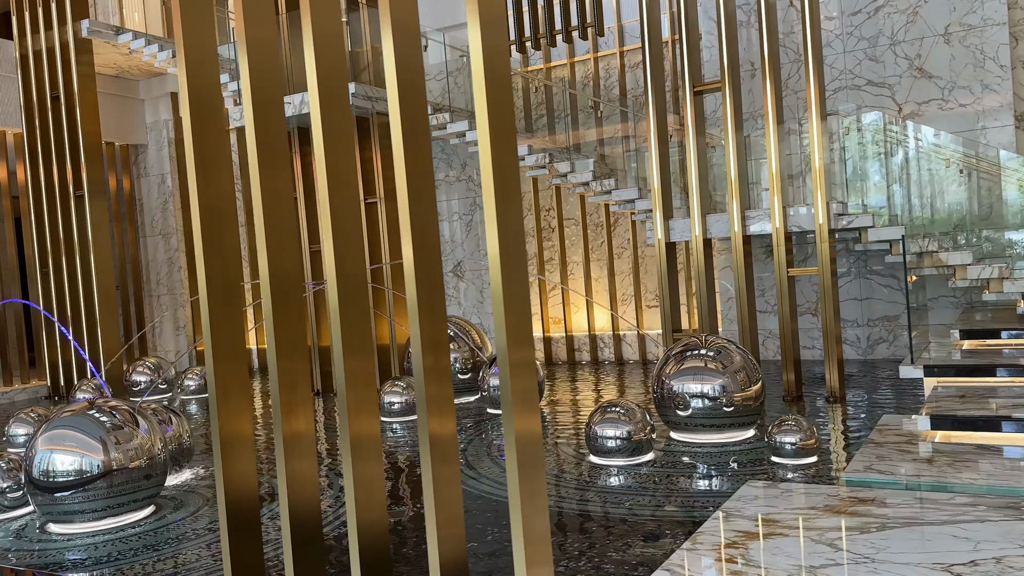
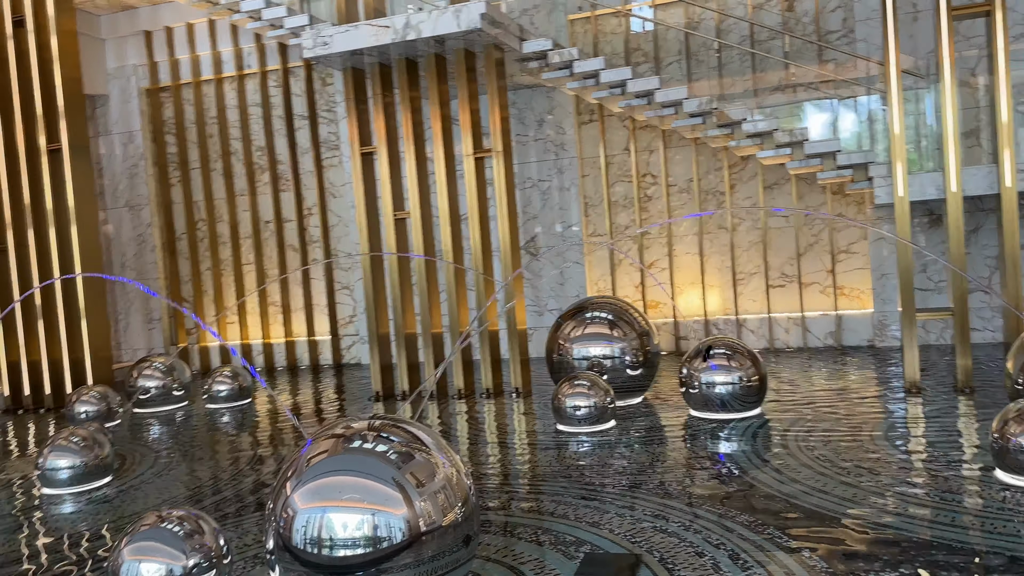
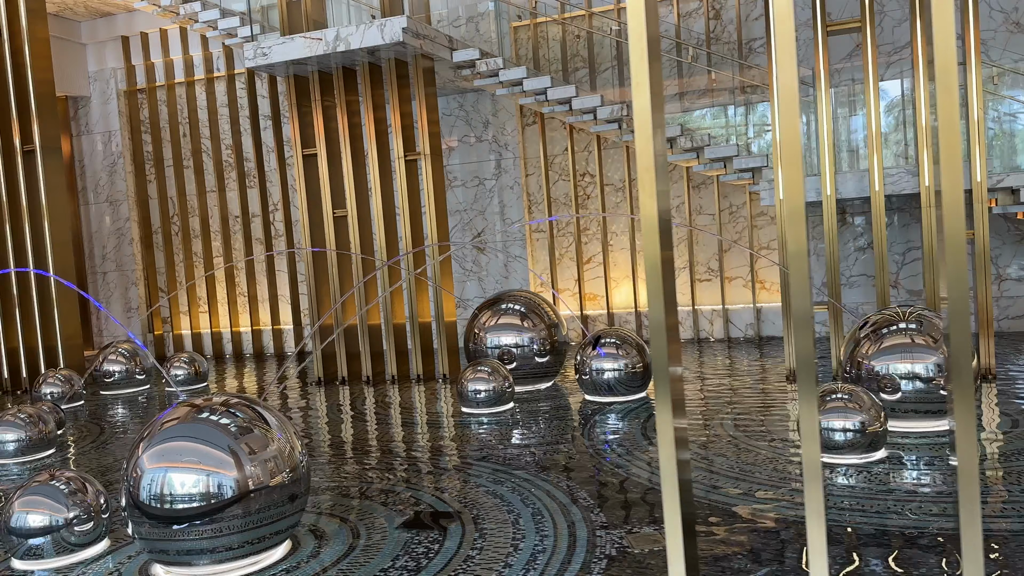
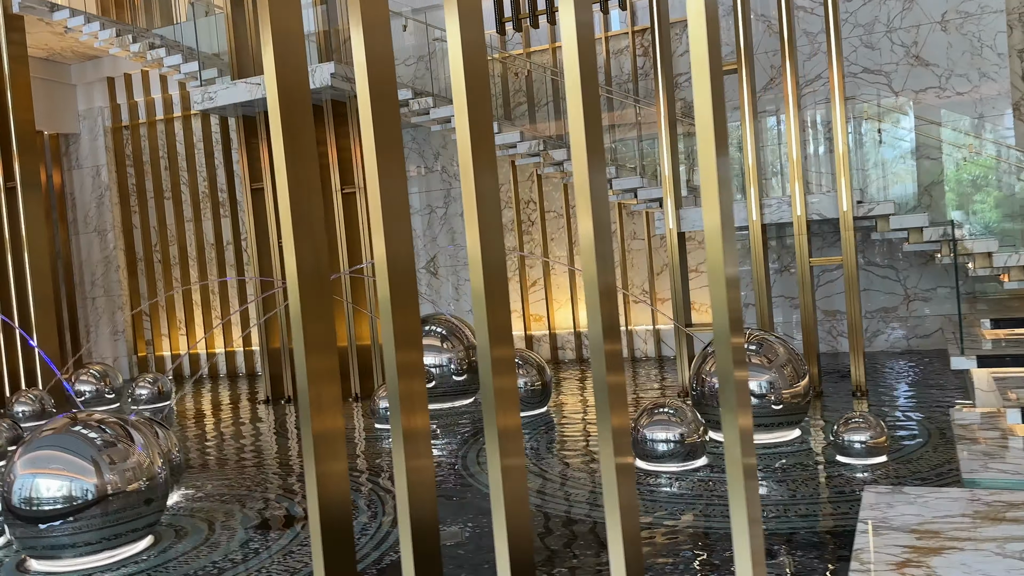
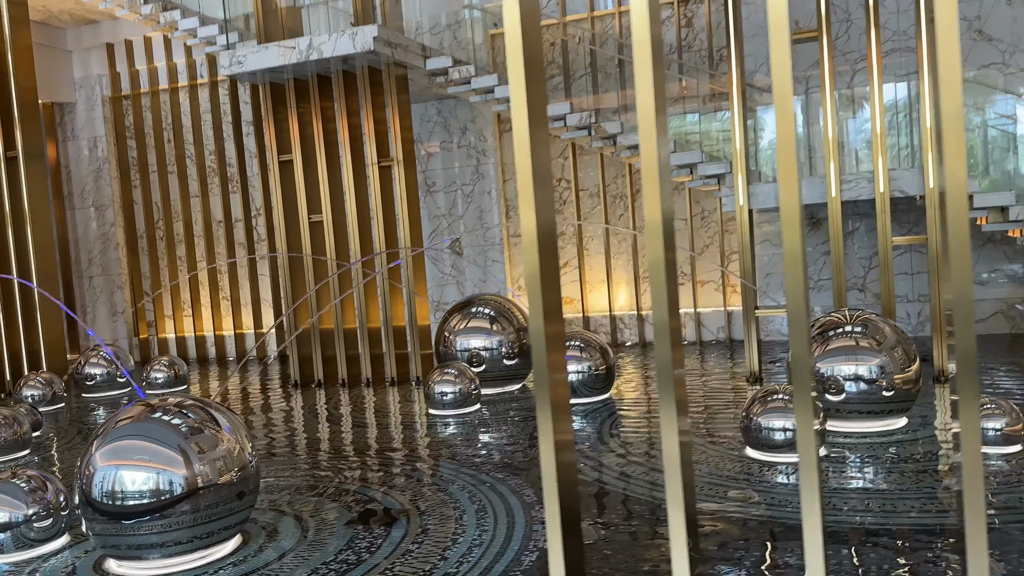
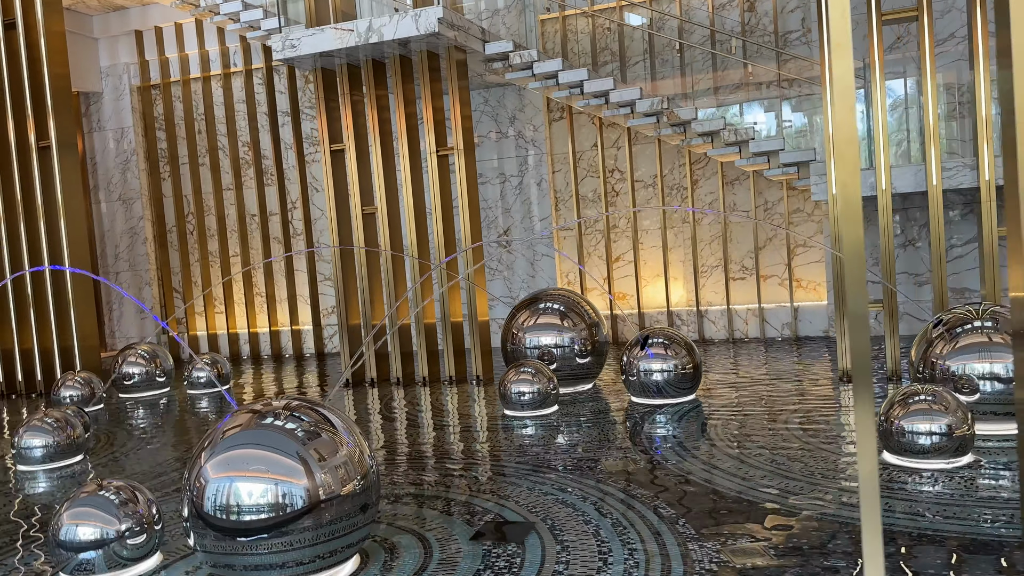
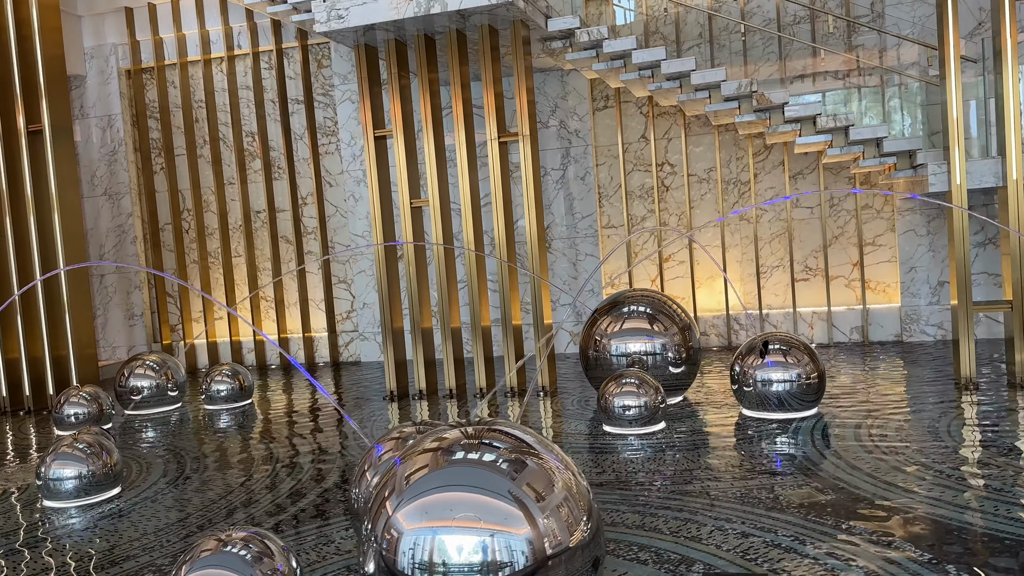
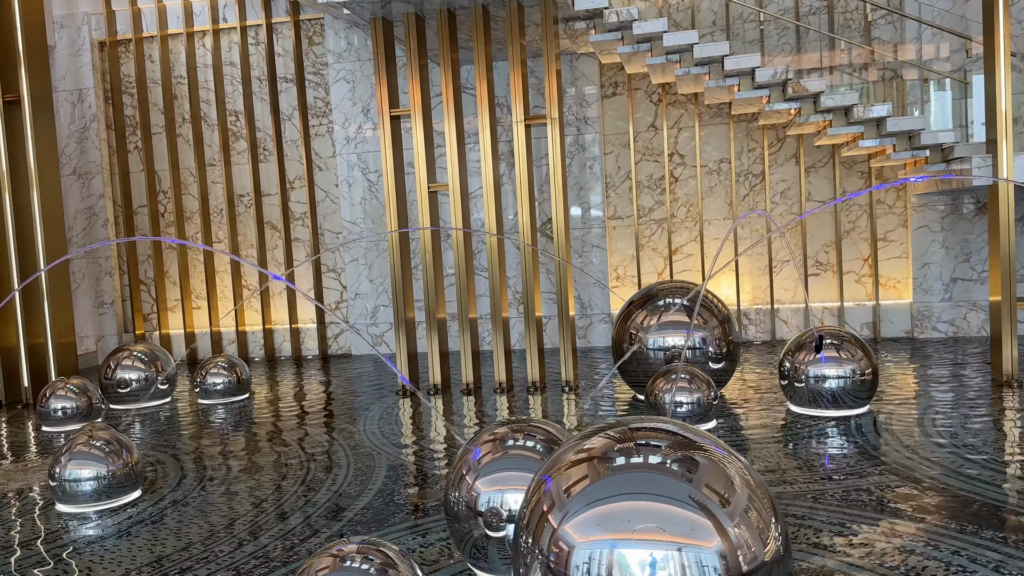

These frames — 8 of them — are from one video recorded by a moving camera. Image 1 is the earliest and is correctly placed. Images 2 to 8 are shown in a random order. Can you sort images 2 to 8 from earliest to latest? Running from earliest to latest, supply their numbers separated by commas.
4, 5, 3, 6, 2, 7, 8
